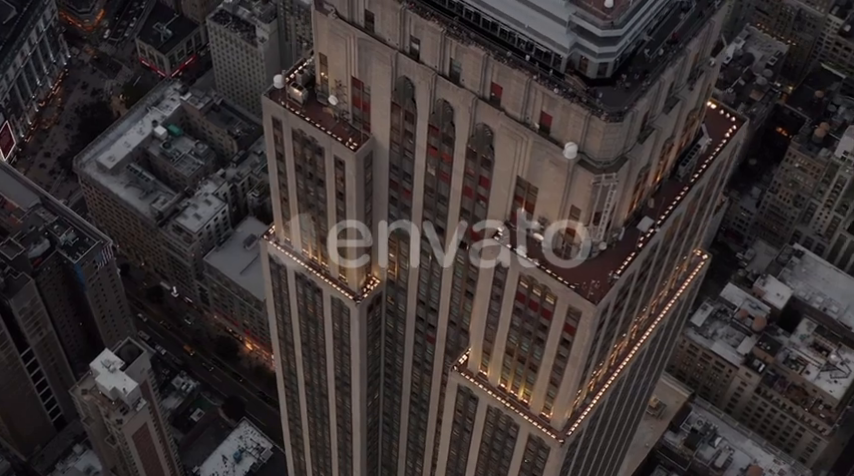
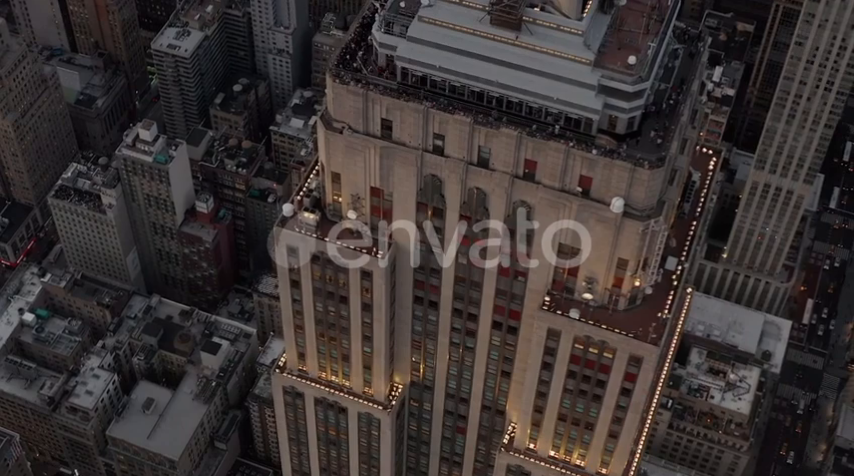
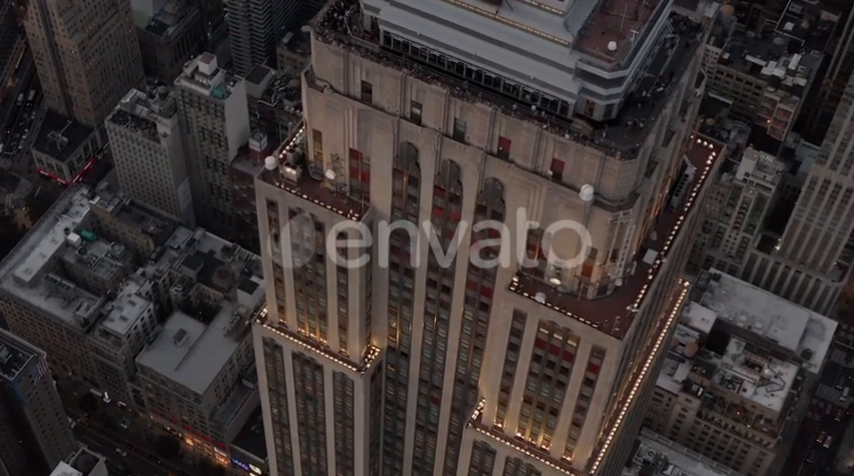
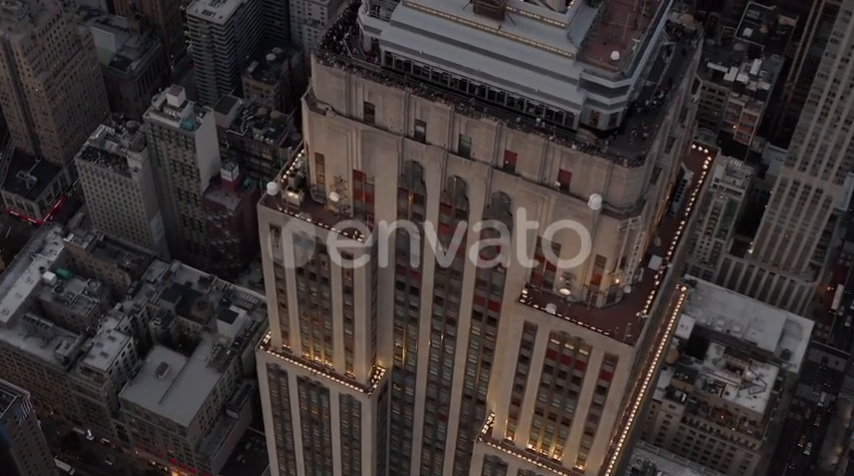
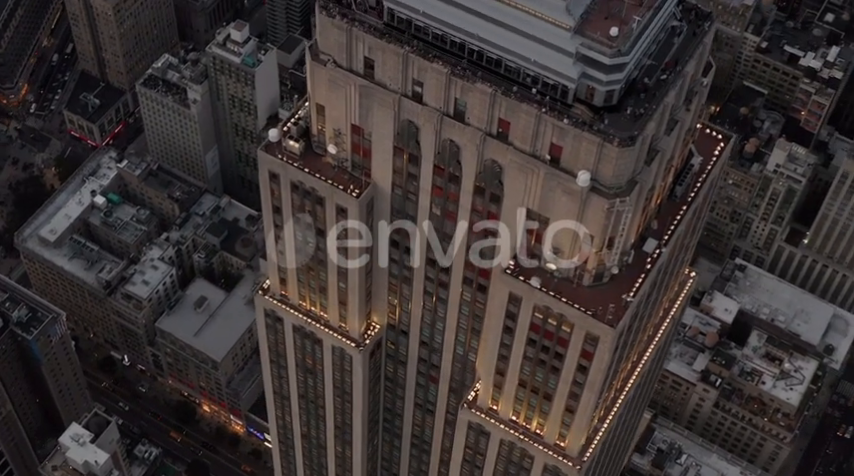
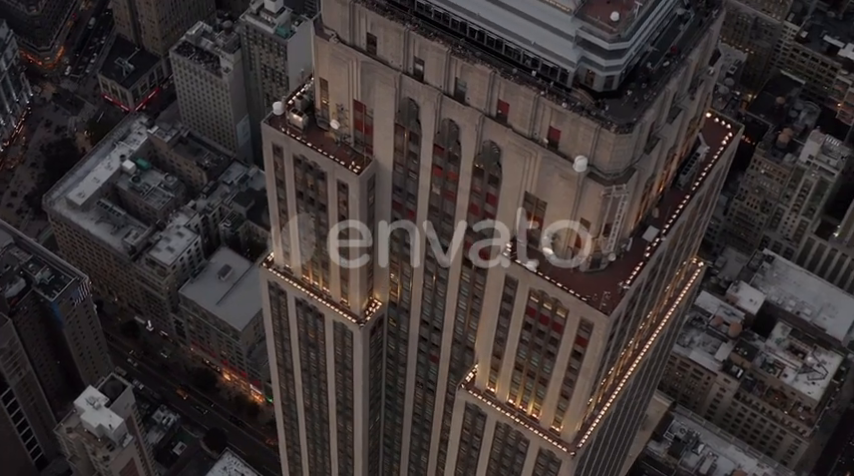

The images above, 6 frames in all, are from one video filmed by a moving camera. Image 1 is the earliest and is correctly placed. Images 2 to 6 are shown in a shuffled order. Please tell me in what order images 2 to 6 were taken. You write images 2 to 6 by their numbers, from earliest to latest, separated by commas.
6, 5, 3, 4, 2
